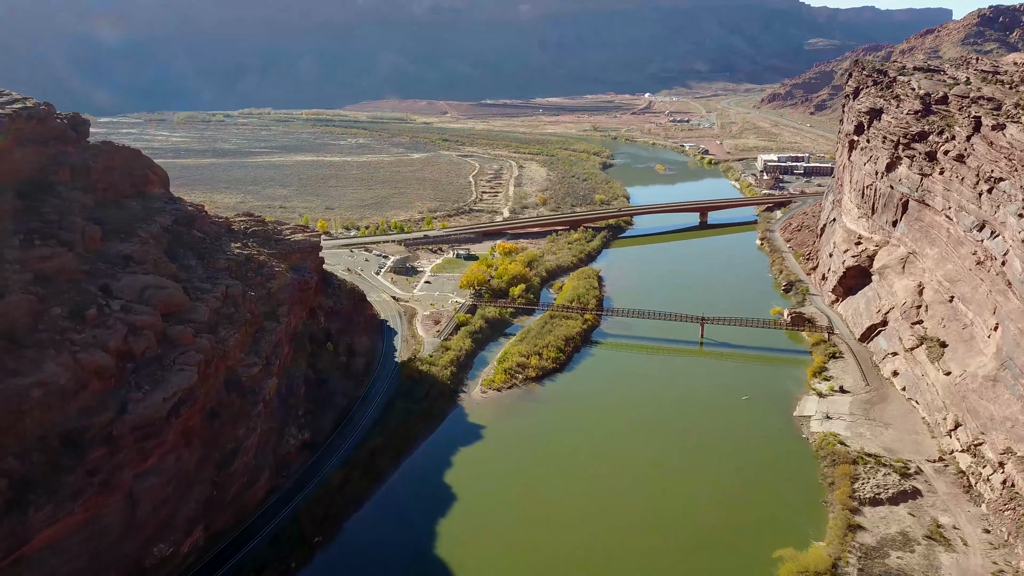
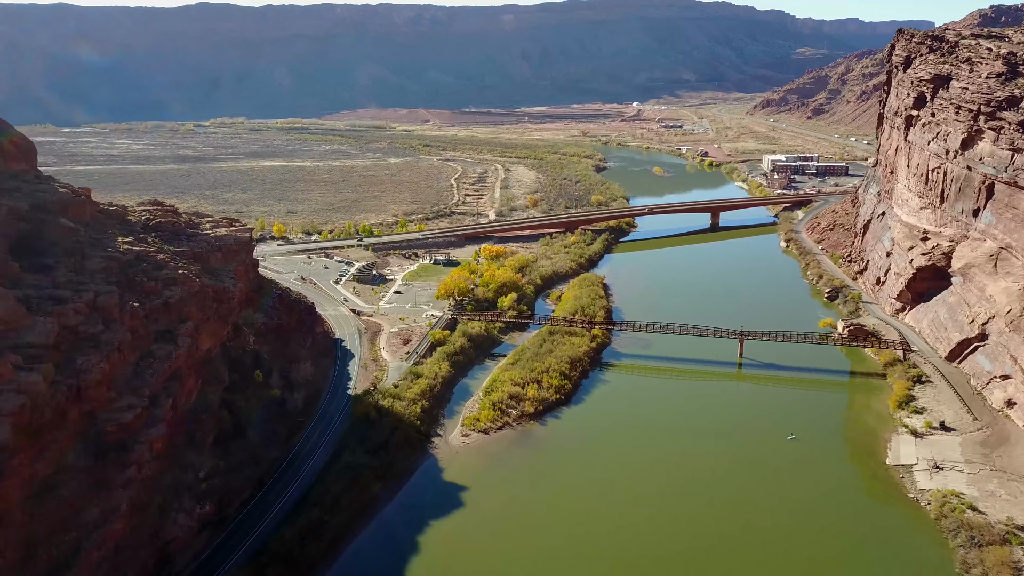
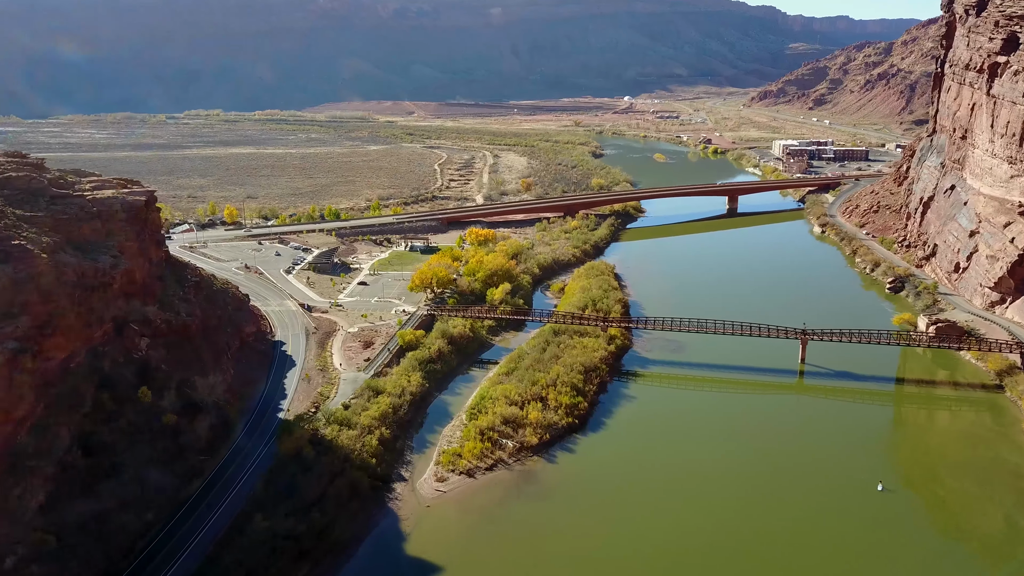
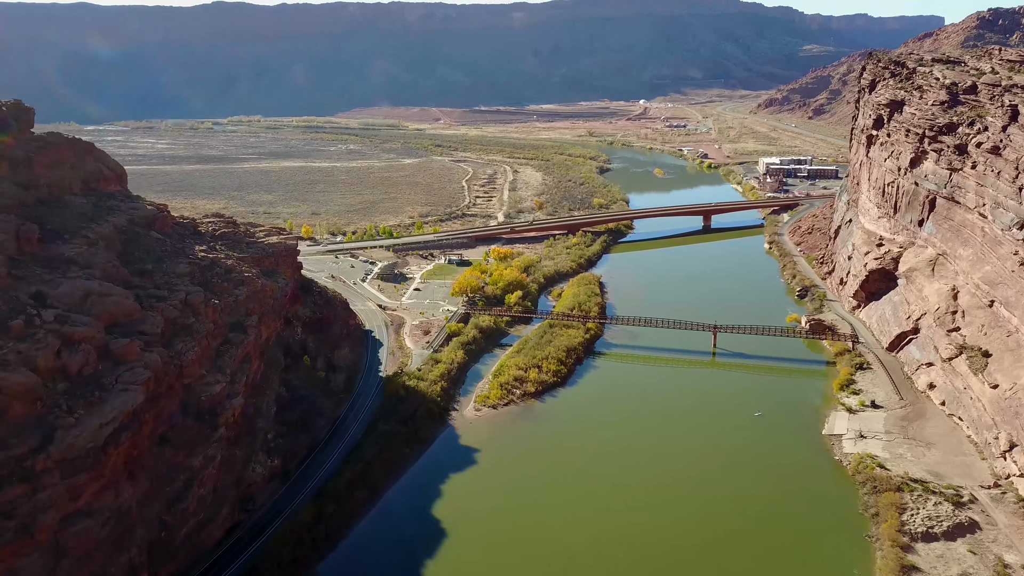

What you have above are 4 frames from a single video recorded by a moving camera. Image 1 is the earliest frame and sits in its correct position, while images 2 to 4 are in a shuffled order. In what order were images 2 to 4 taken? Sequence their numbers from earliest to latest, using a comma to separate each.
4, 2, 3
